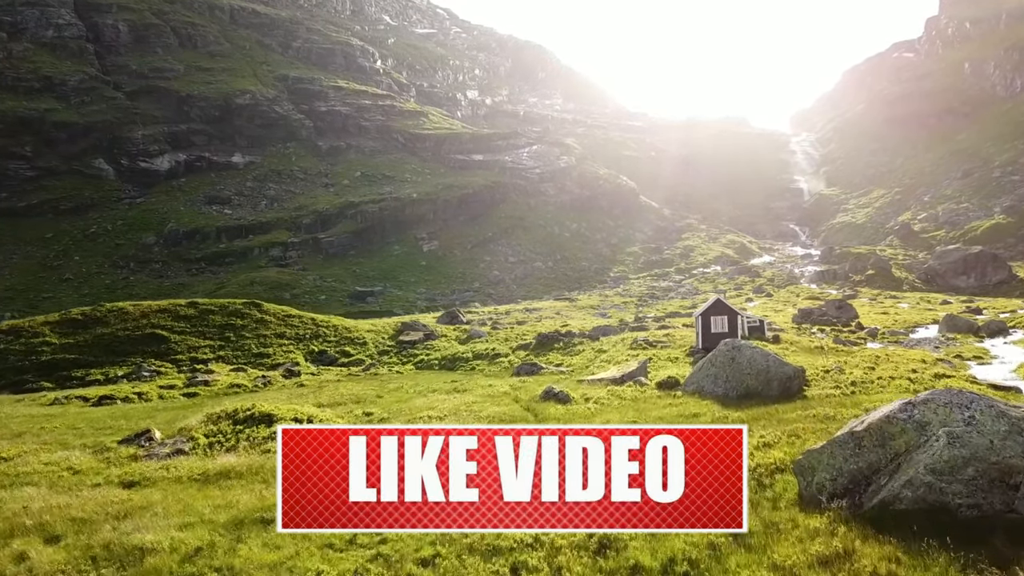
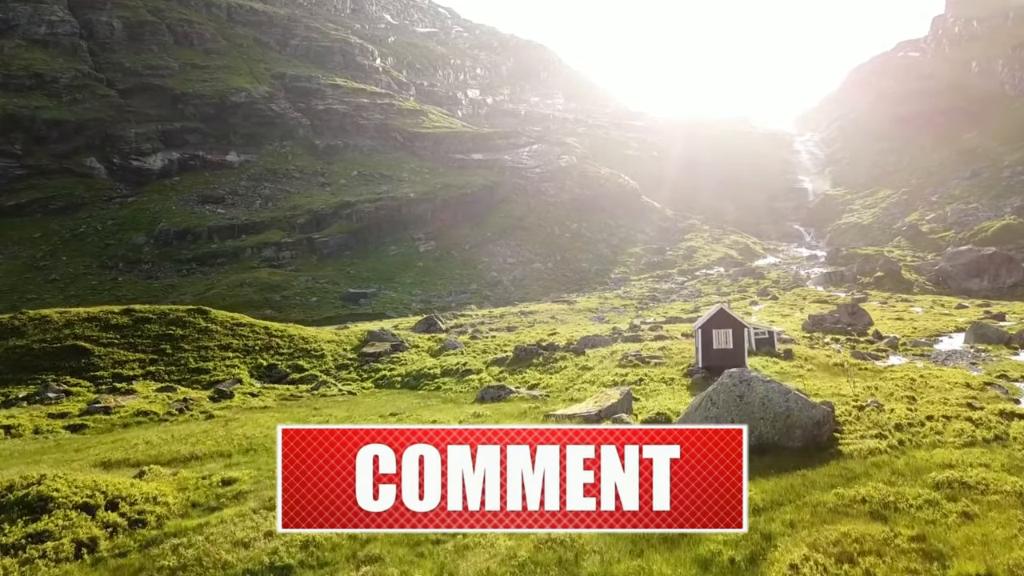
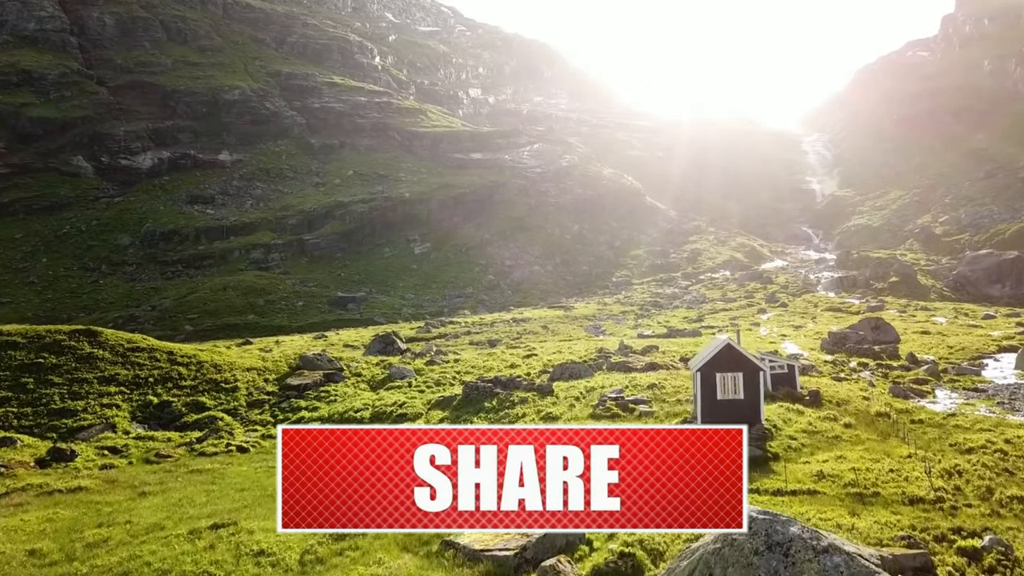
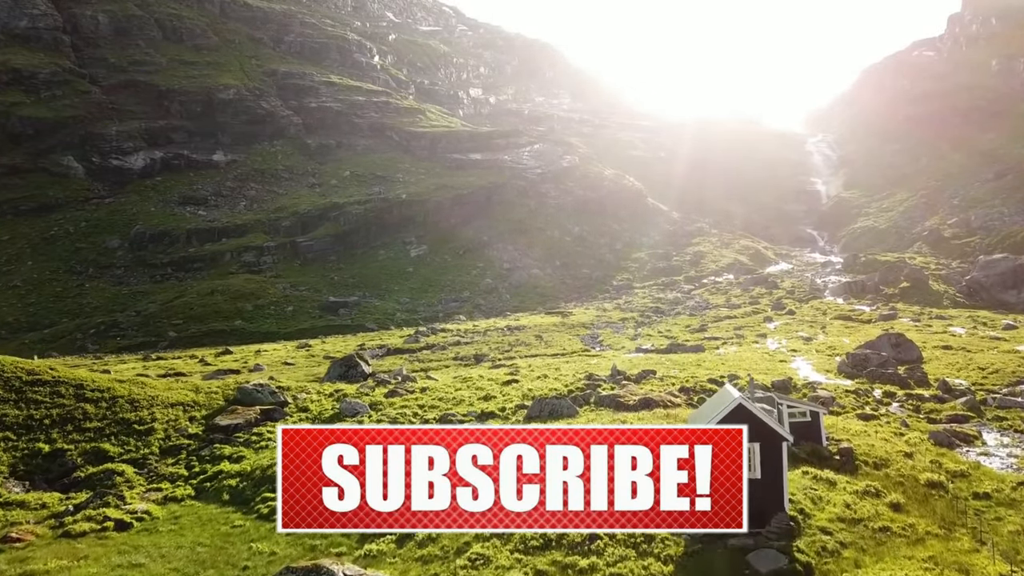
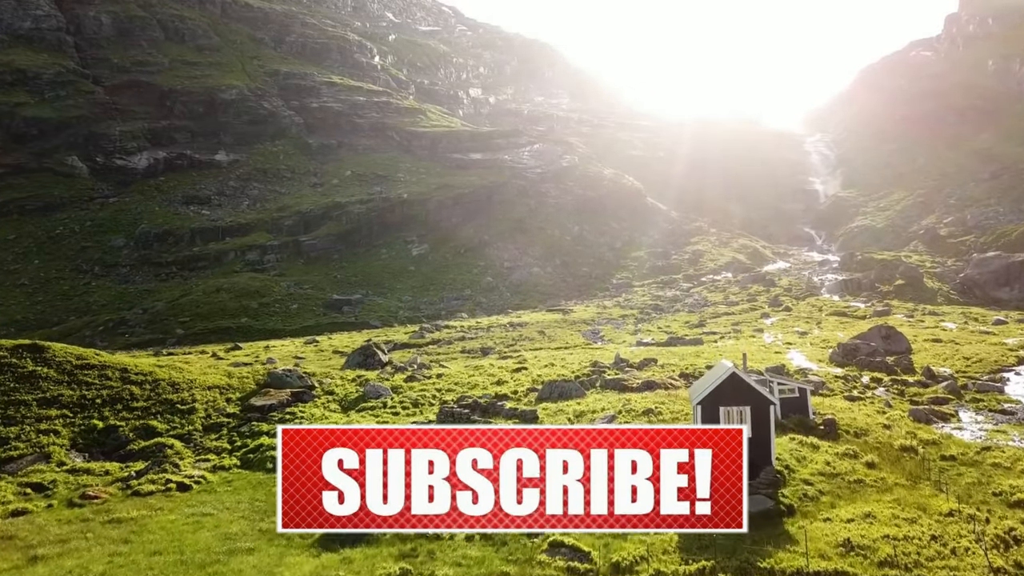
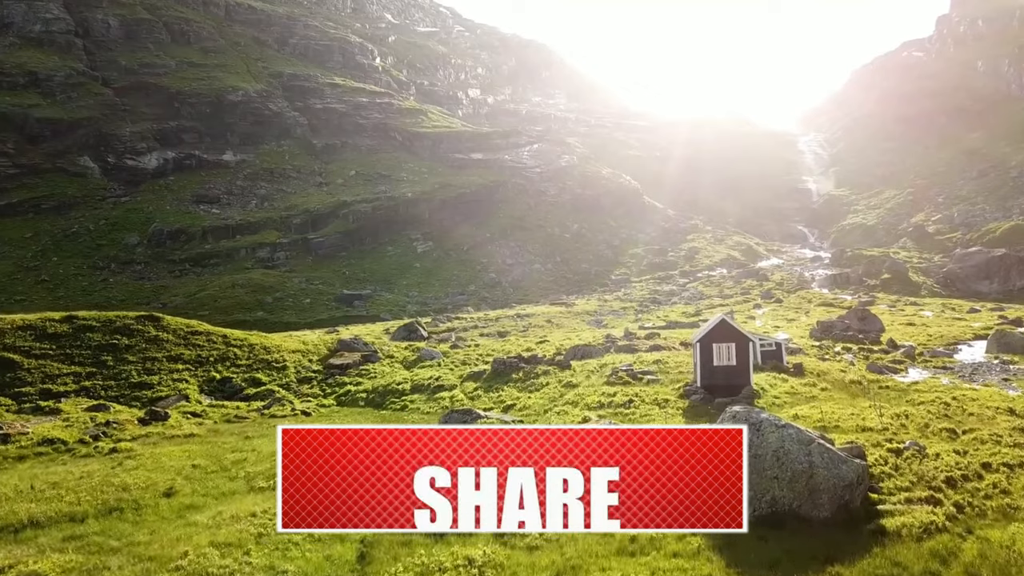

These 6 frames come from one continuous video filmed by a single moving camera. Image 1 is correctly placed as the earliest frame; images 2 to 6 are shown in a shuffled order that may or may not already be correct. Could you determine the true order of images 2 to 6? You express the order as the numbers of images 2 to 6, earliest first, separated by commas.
2, 6, 3, 5, 4
